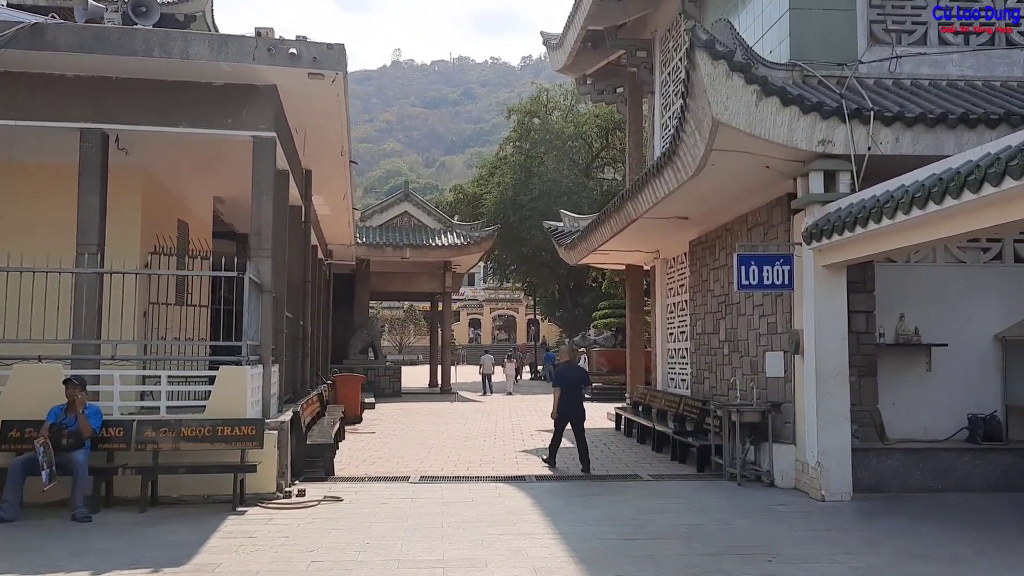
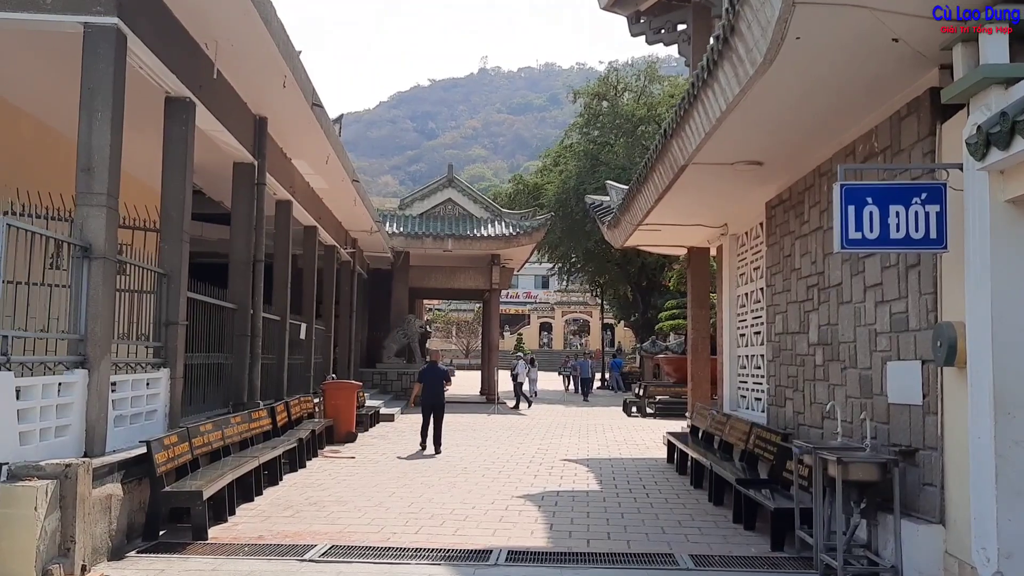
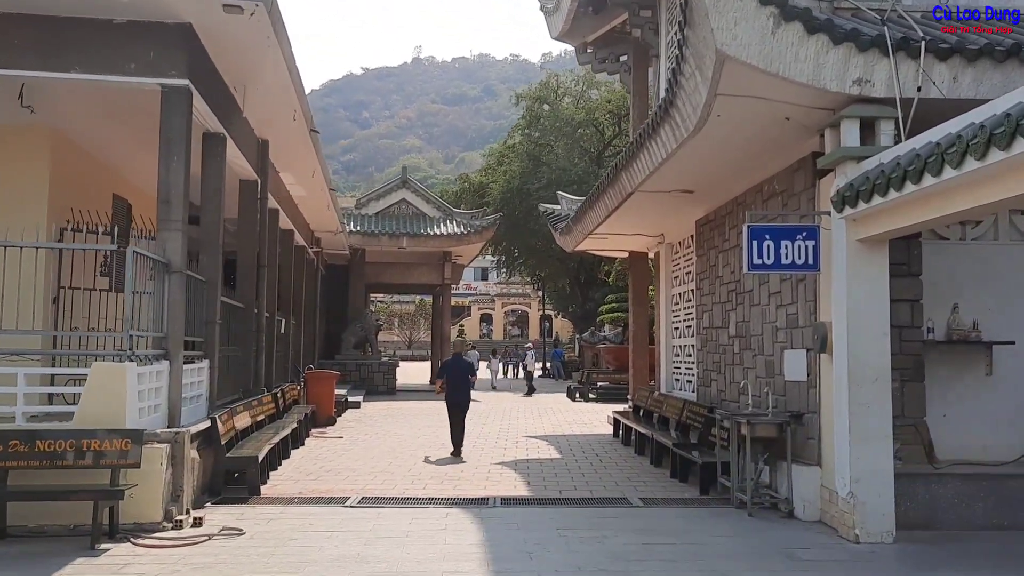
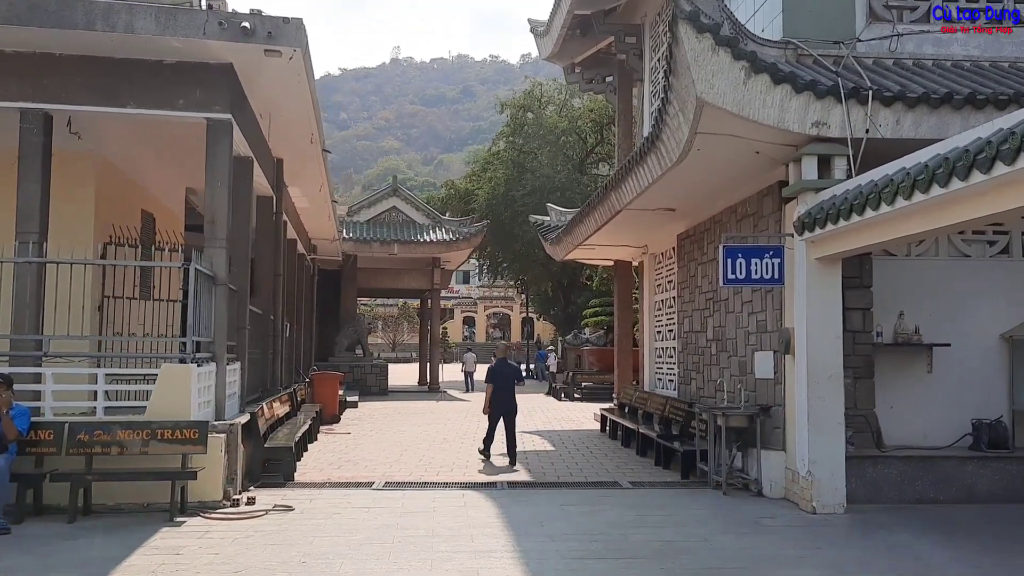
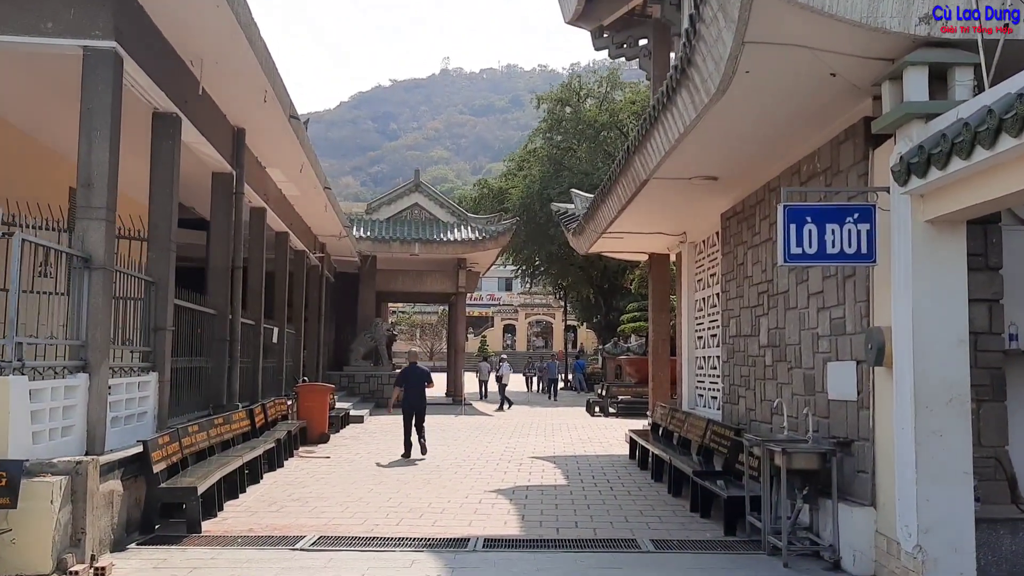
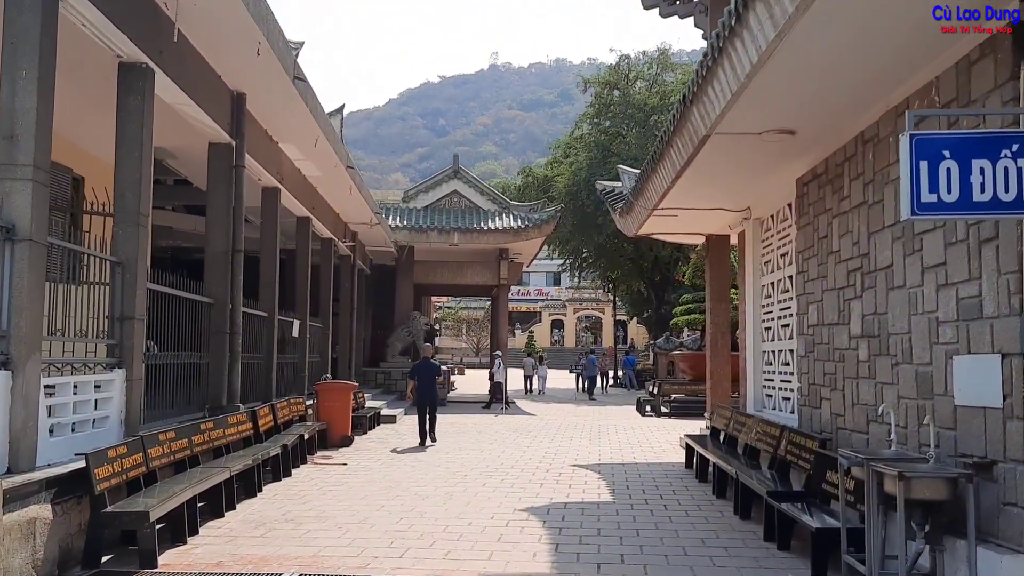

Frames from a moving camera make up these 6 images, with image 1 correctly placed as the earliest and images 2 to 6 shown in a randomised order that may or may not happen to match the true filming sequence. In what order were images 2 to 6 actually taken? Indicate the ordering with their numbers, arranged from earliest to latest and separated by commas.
4, 3, 5, 2, 6
